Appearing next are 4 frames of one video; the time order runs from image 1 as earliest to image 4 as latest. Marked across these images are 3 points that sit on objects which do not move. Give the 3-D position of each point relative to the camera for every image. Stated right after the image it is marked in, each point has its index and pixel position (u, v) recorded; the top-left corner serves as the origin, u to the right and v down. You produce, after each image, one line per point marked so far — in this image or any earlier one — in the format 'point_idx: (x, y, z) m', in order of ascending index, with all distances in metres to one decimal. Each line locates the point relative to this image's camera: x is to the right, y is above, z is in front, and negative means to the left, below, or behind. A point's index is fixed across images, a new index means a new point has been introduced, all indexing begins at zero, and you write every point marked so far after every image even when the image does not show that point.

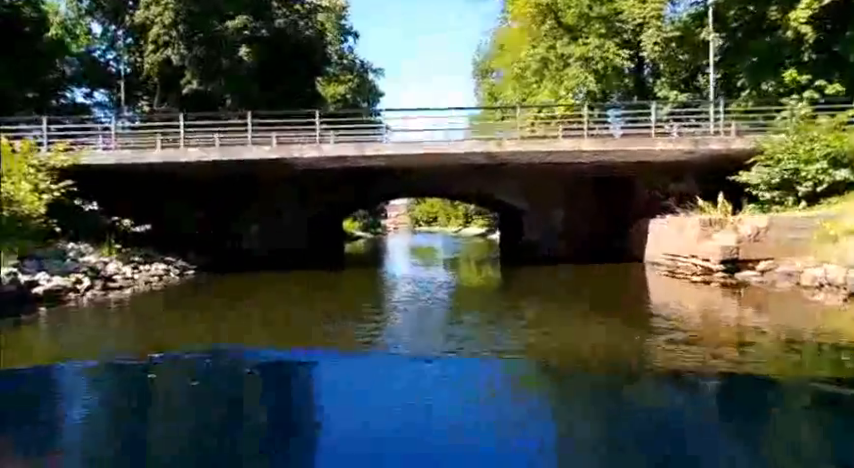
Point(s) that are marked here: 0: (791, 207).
0: (+9.3, +0.7, +16.3) m
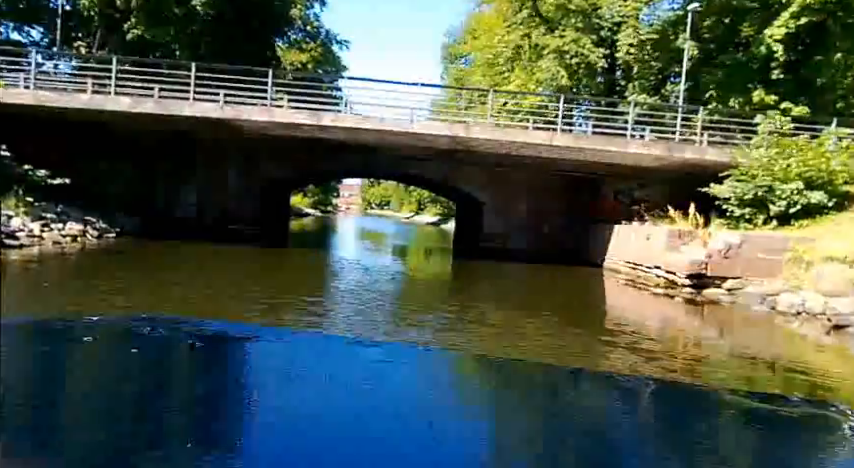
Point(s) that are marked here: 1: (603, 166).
0: (+8.1, +0.2, +15.6) m
1: (+5.4, +2.0, +19.7) m
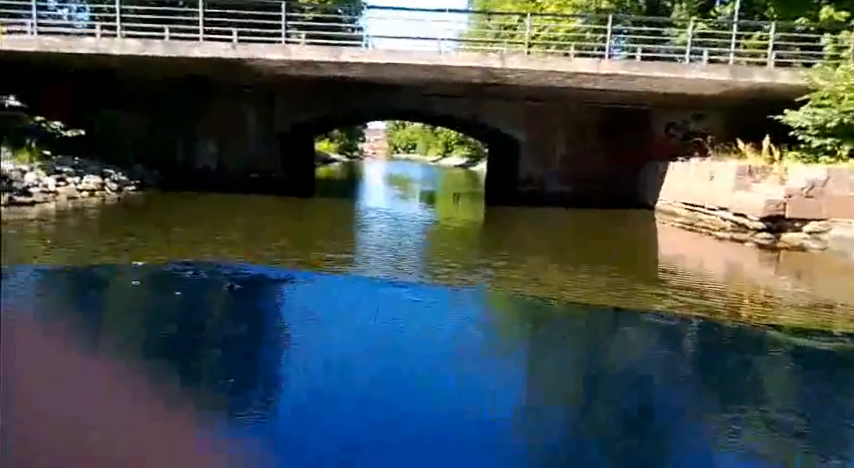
0: (+8.9, +1.6, +13.7) m
1: (+6.3, +3.7, +17.8) m
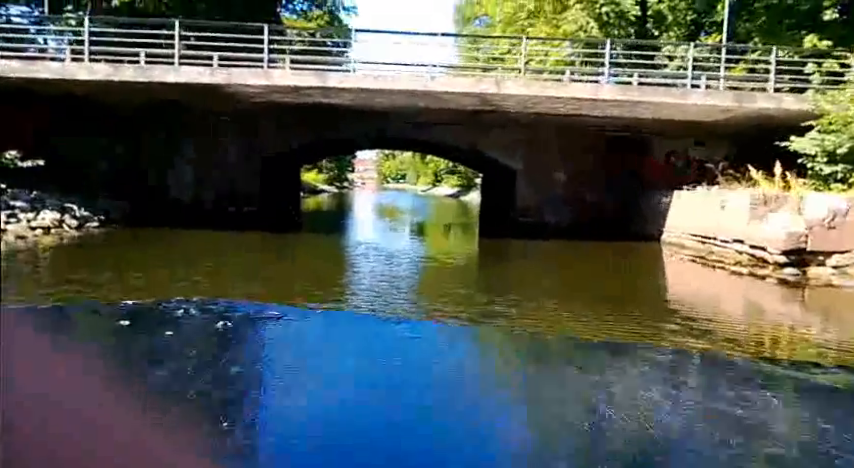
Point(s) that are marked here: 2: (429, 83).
0: (+8.8, +1.0, +13.0) m
1: (+6.1, +2.9, +17.1) m
2: (+0.1, +3.7, +15.9) m
